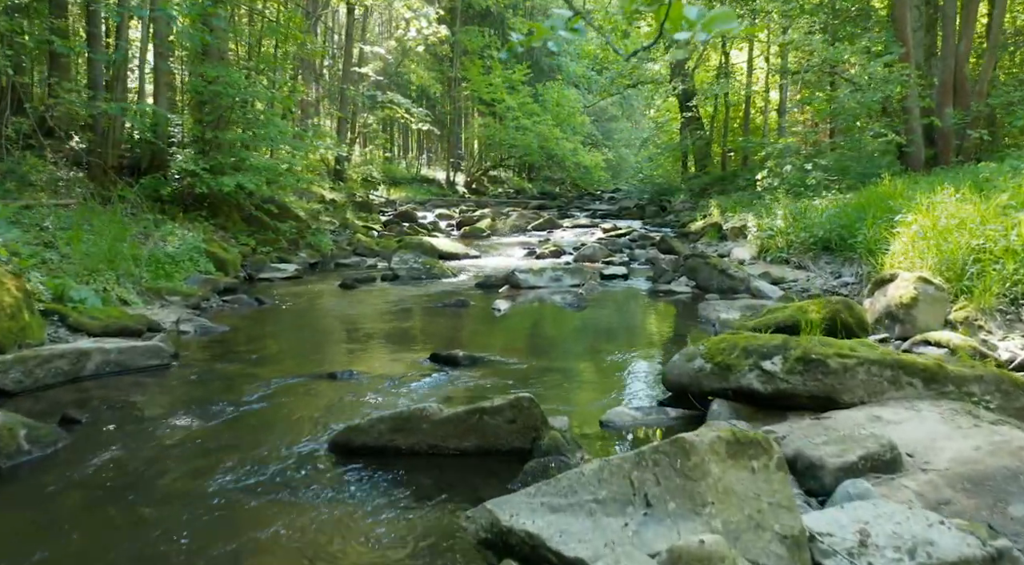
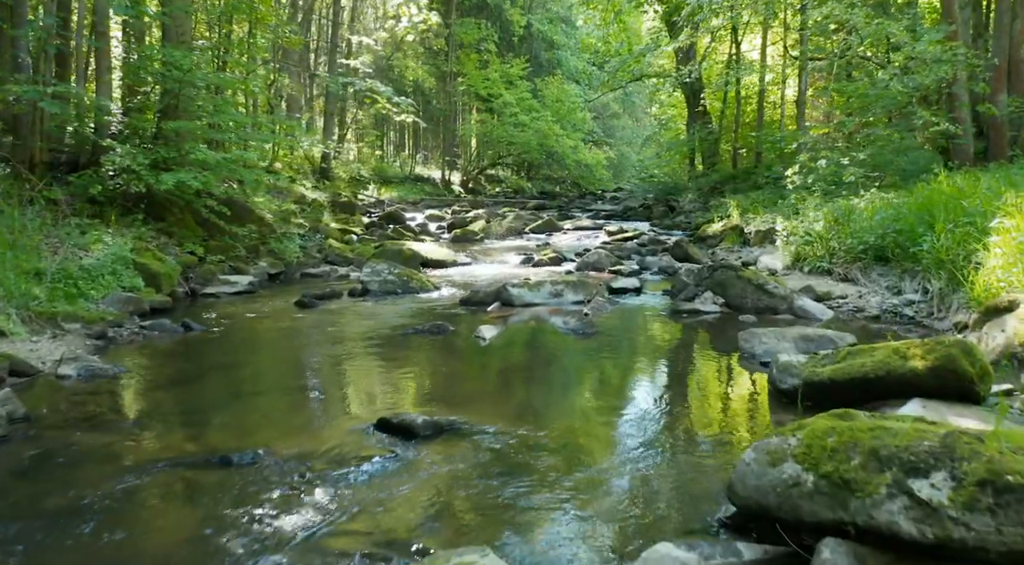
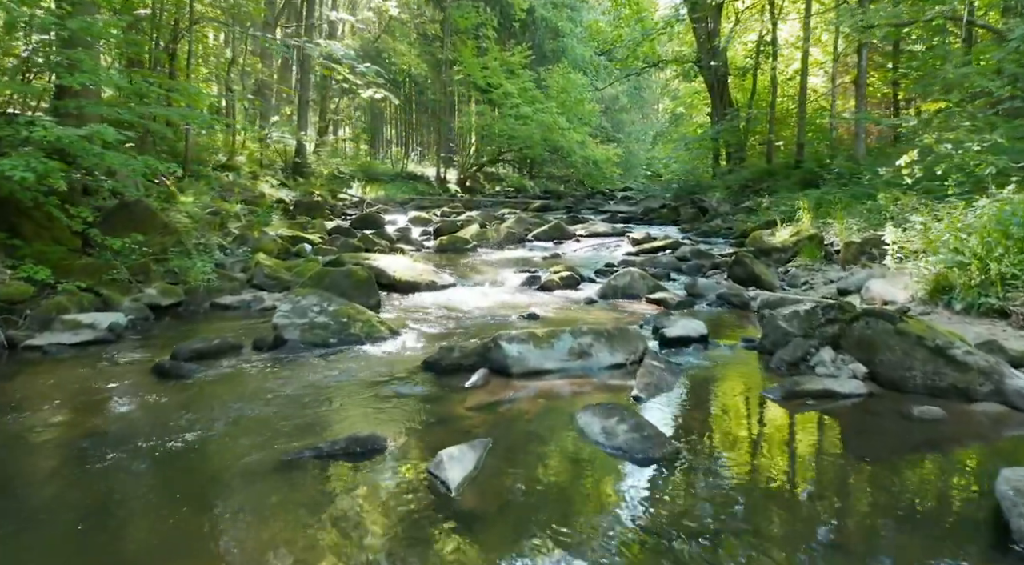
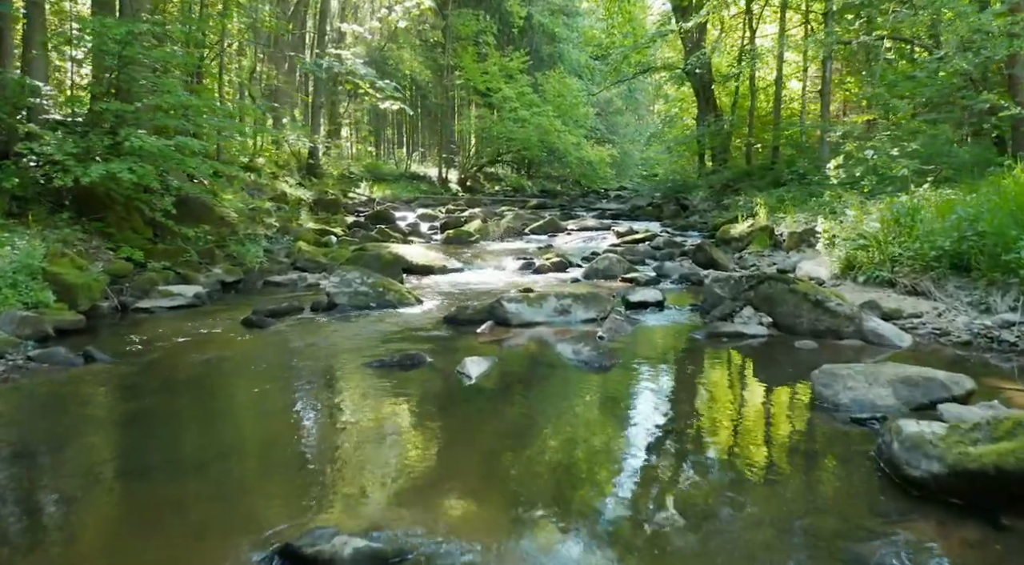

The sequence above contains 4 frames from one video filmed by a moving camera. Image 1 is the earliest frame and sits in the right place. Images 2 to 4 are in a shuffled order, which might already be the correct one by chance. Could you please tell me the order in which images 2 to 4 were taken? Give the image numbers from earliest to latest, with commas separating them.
2, 4, 3
